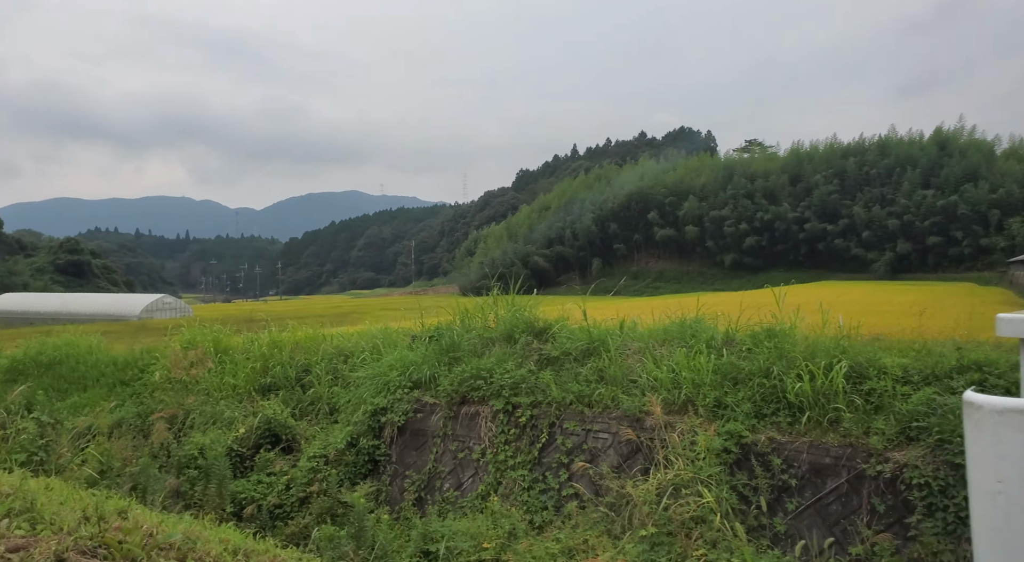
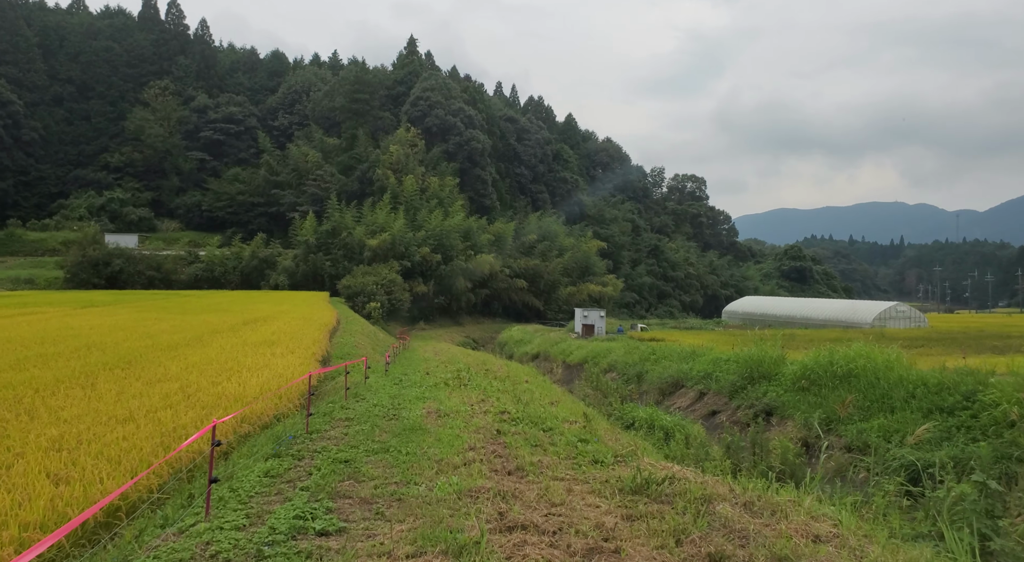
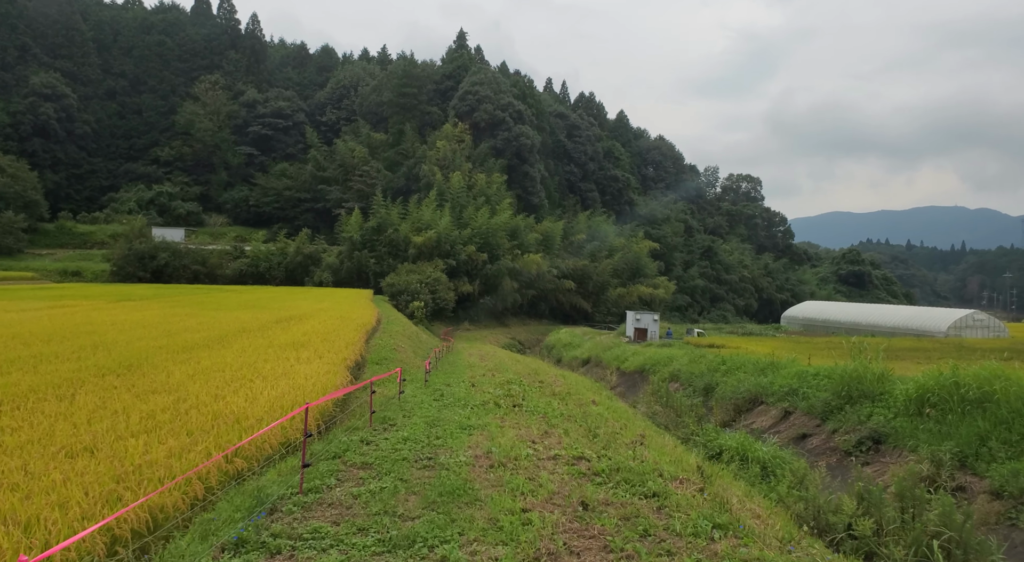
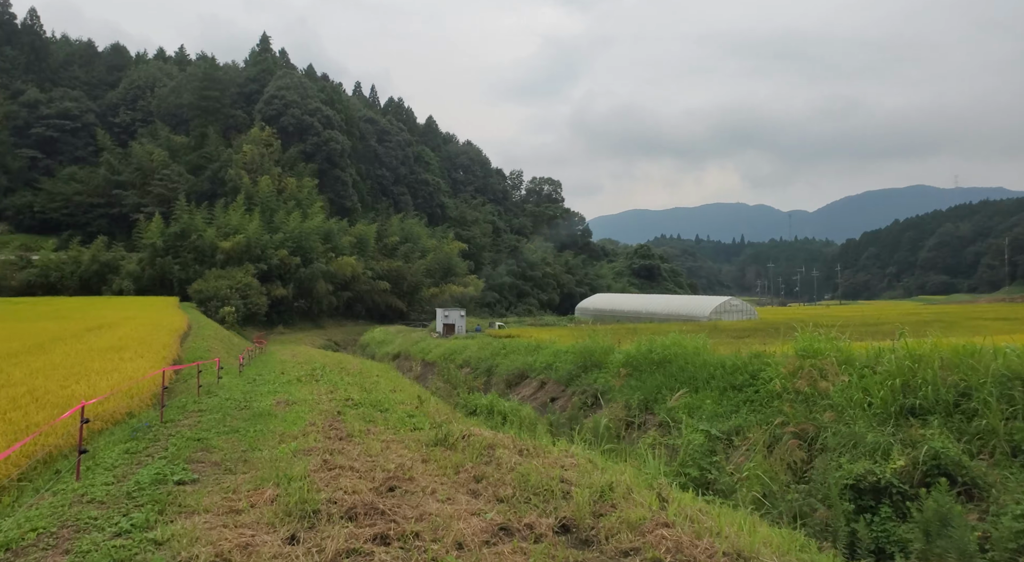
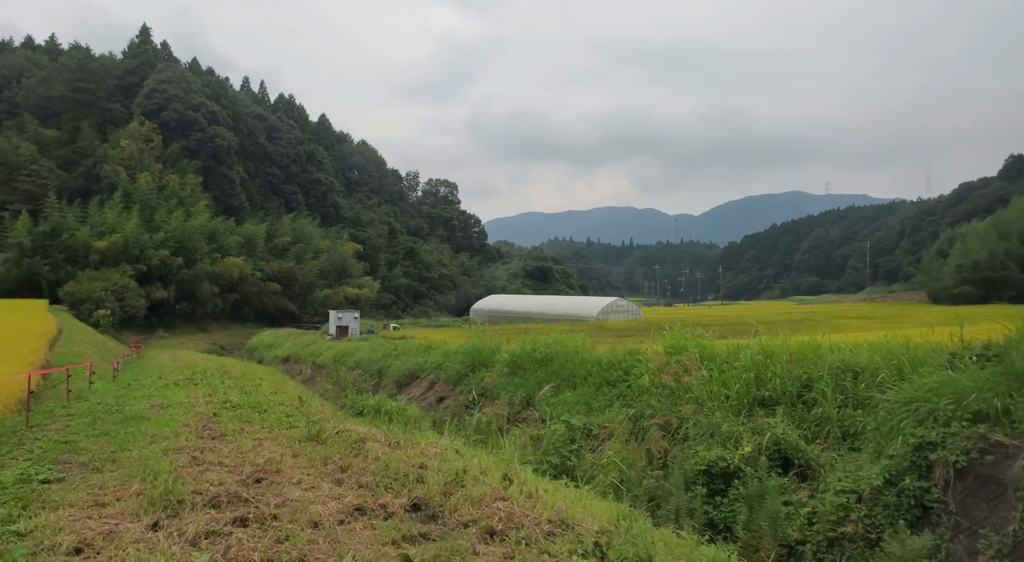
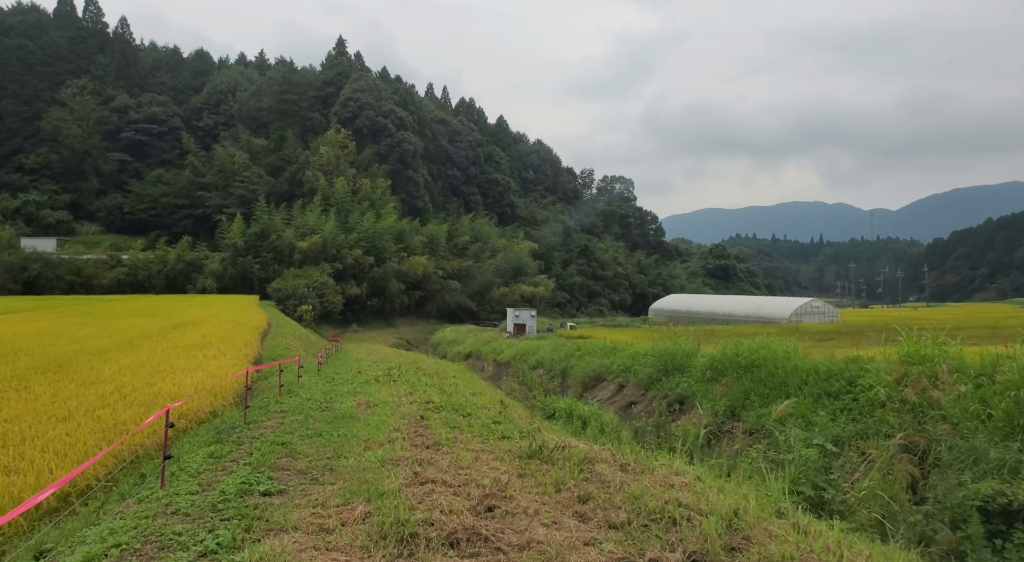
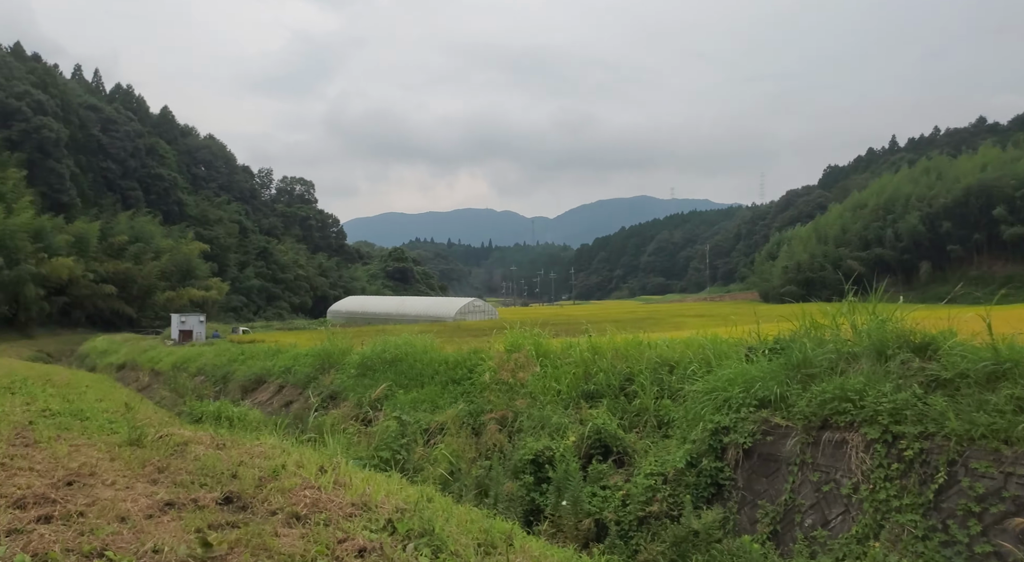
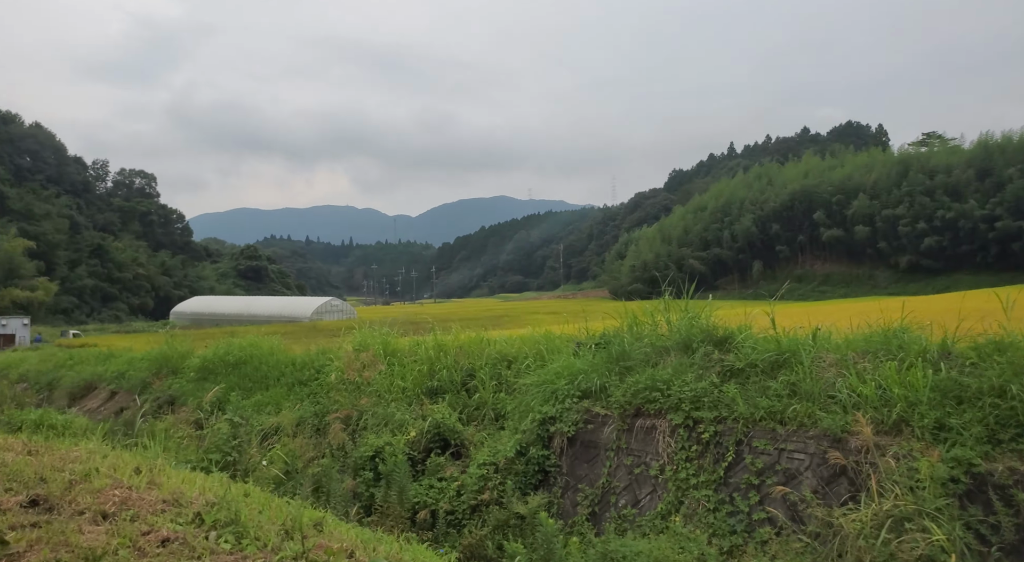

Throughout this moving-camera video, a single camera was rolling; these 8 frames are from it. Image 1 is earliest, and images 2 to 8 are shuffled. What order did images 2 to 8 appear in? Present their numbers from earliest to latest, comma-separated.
8, 7, 5, 4, 6, 2, 3
